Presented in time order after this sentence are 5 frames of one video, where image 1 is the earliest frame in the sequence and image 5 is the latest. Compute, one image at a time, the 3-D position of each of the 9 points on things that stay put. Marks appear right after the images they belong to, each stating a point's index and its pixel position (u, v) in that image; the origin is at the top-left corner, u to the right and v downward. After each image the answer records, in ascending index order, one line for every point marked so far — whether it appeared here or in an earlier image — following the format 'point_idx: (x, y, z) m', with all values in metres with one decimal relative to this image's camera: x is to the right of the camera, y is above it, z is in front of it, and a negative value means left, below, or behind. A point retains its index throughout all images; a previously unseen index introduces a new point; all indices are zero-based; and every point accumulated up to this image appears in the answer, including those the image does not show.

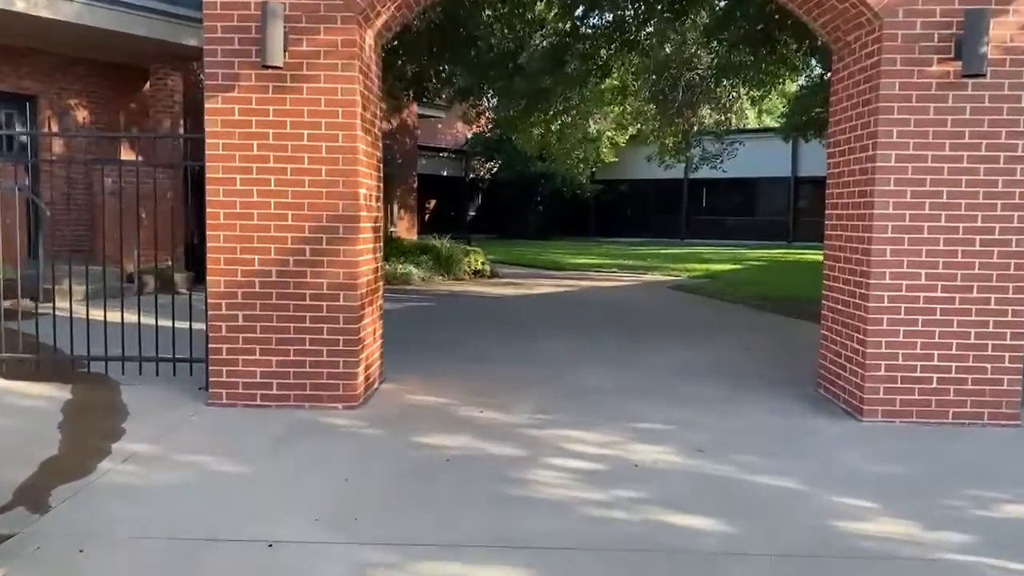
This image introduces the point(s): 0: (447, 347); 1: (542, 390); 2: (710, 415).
0: (-0.6, -0.6, +8.5) m
1: (+0.2, -0.8, +6.7) m
2: (+1.4, -0.9, +6.1) m
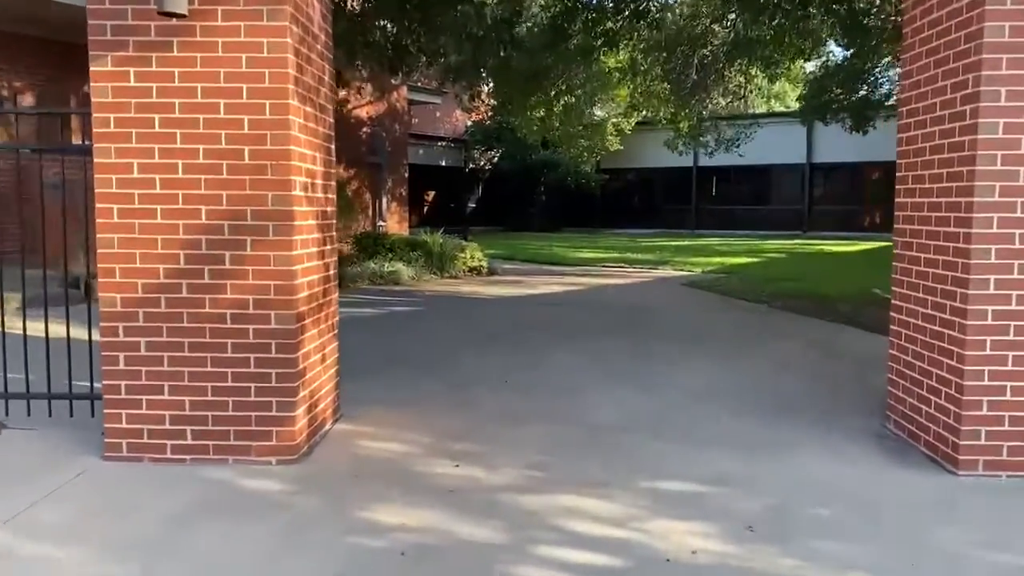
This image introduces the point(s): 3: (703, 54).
0: (-0.7, -0.6, +7.1) m
1: (+0.2, -0.8, +5.3) m
2: (+1.3, -0.9, +4.7) m
3: (+2.8, +3.4, +12.7) m
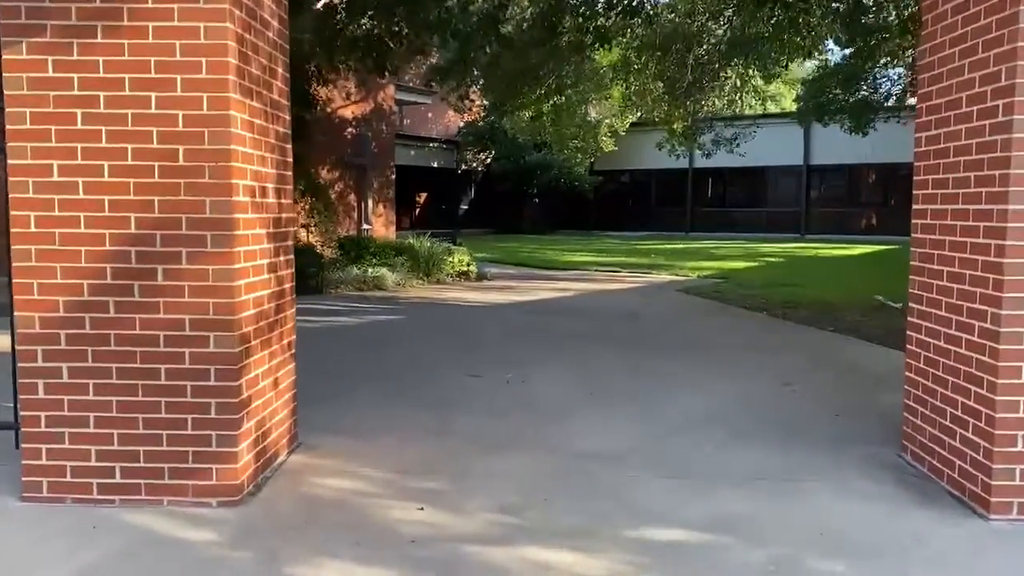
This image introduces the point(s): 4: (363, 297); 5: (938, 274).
0: (-0.8, -0.7, +6.6) m
1: (0.0, -0.9, +4.8) m
2: (+1.2, -1.0, +4.1) m
3: (+2.6, +3.3, +12.2) m
4: (-2.1, -0.1, +12.5) m
5: (+2.2, +0.1, +4.5) m
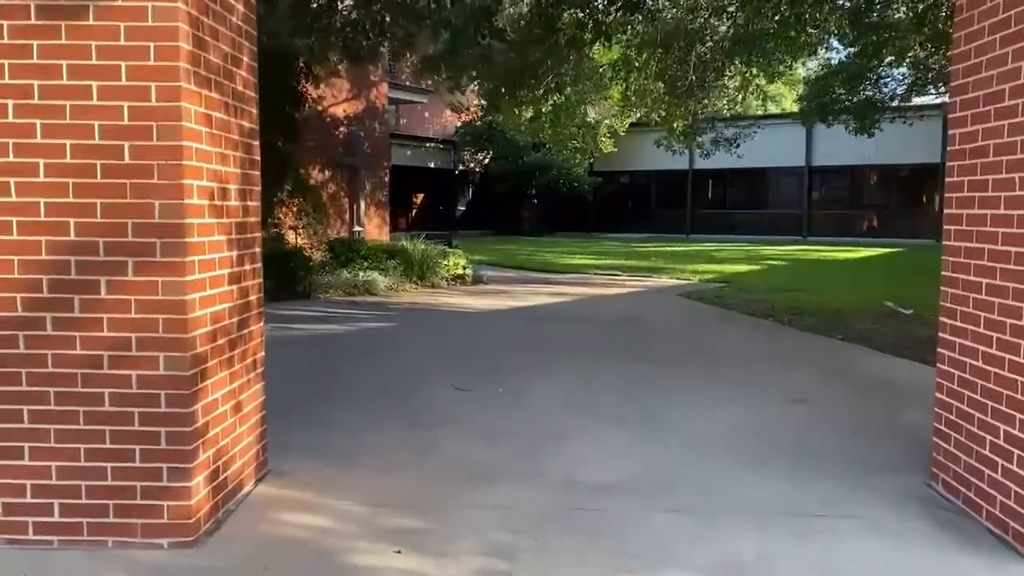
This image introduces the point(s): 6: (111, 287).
0: (-0.9, -0.8, +6.1) m
1: (0.0, -1.0, +4.3) m
2: (+1.1, -1.1, +3.7) m
3: (+2.5, +3.2, +11.7) m
4: (-2.2, -0.2, +12.1) m
5: (+2.2, 0.0, +4.1) m
6: (-1.6, 0.0, +3.5) m
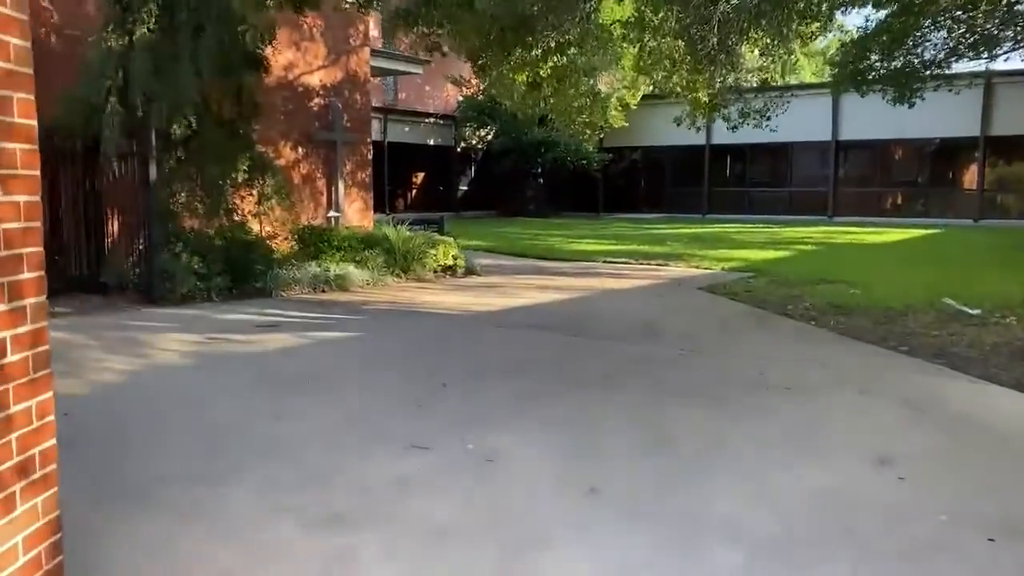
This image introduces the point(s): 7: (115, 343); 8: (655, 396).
0: (-1.0, -0.9, +4.4) m
1: (-0.2, -1.1, +2.6) m
2: (+0.9, -1.3, +1.9) m
3: (+2.5, +3.2, +9.9) m
4: (-2.2, -0.1, +10.3) m
5: (+2.0, -0.1, +2.3) m
6: (-1.8, -0.2, +1.8) m
7: (-3.4, -0.5, +7.5) m
8: (+0.9, -0.7, +5.7) m
